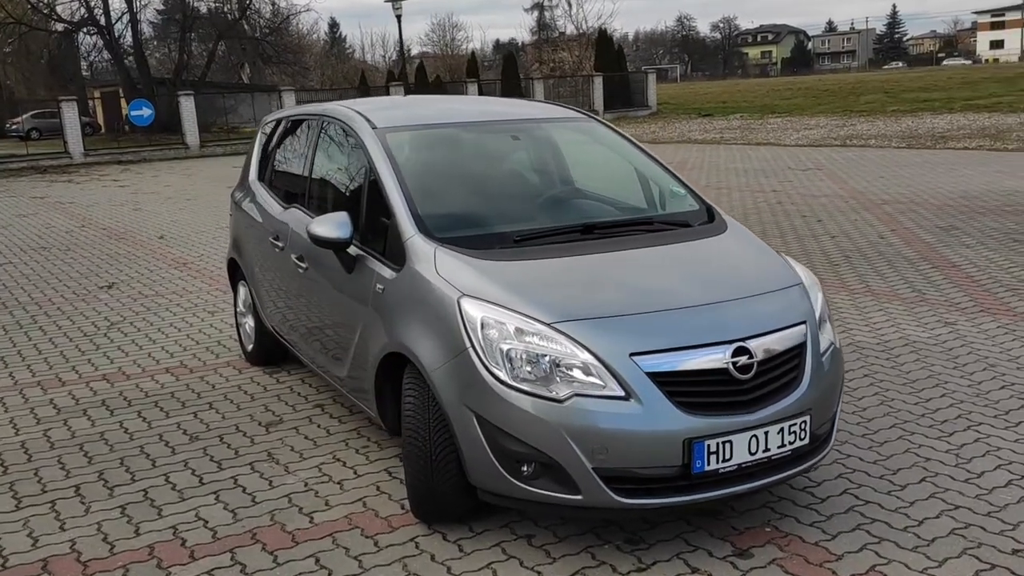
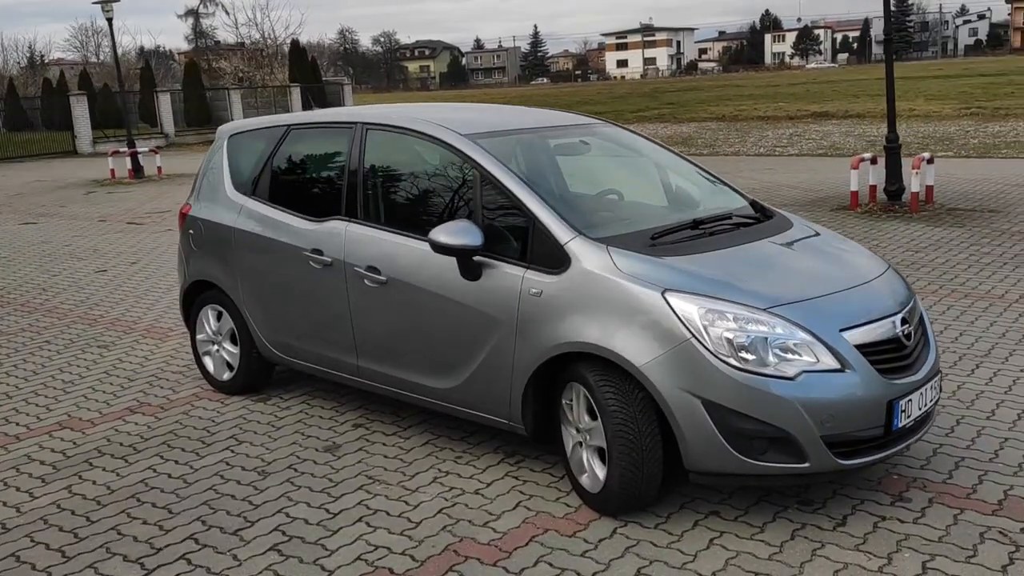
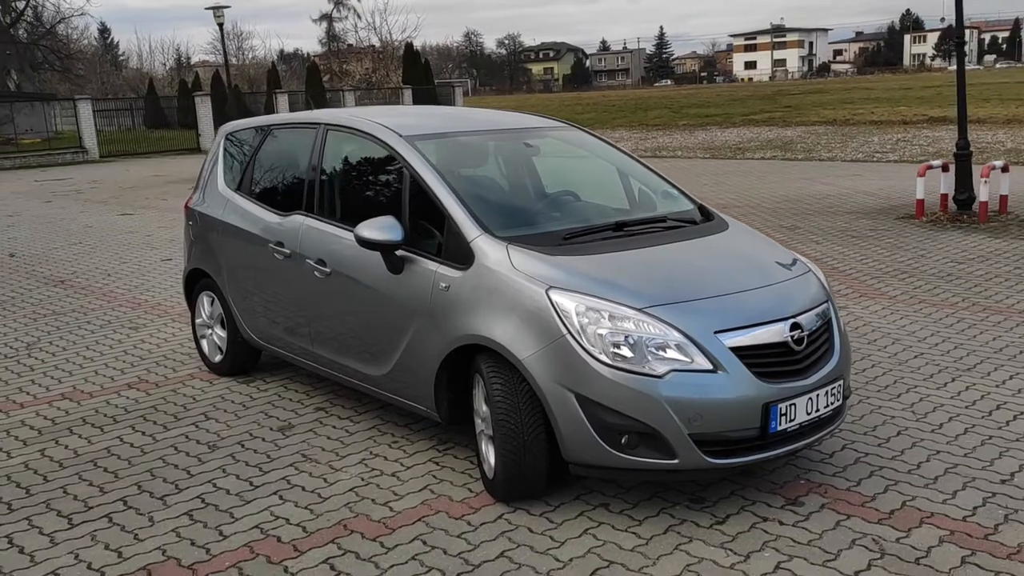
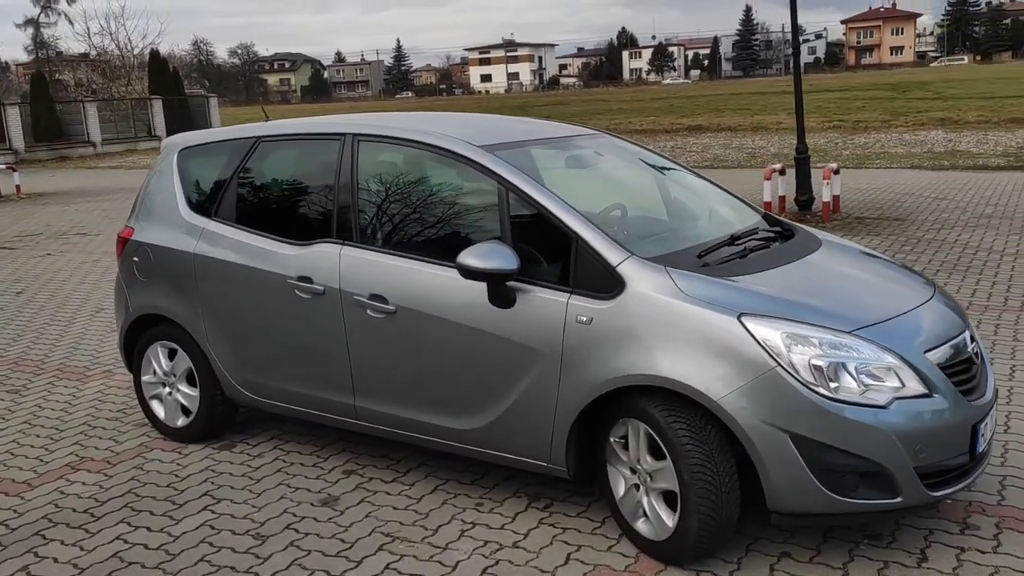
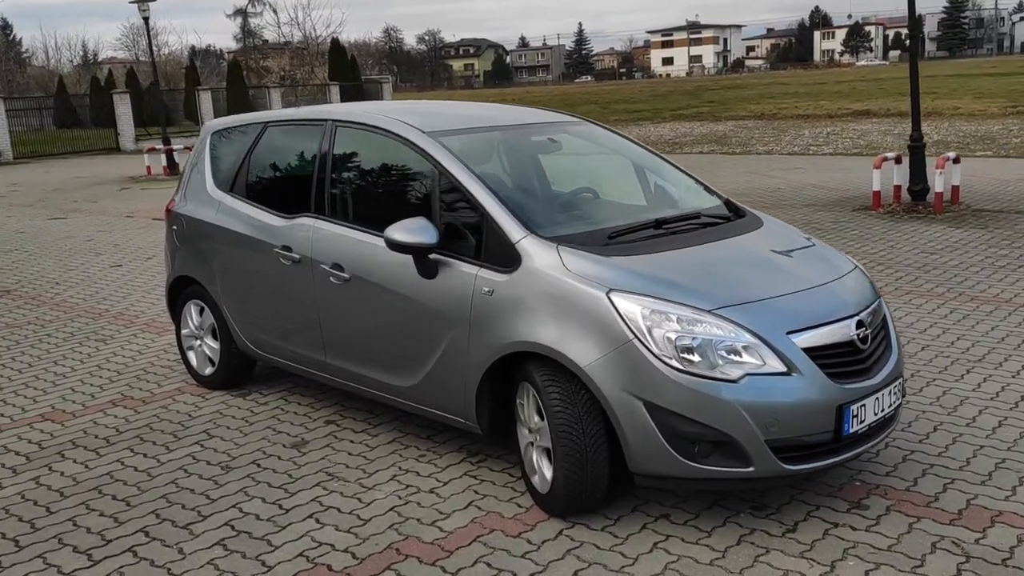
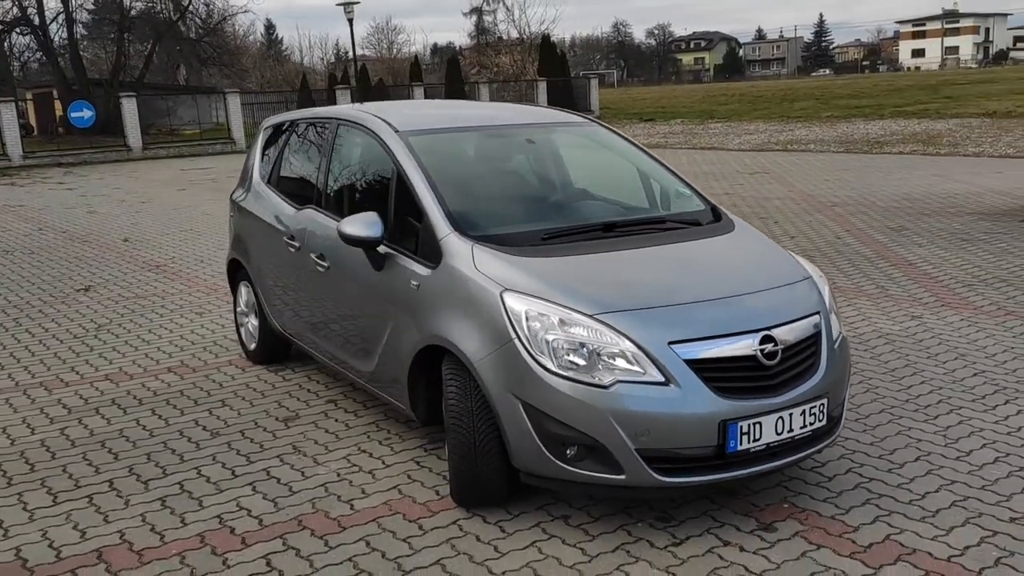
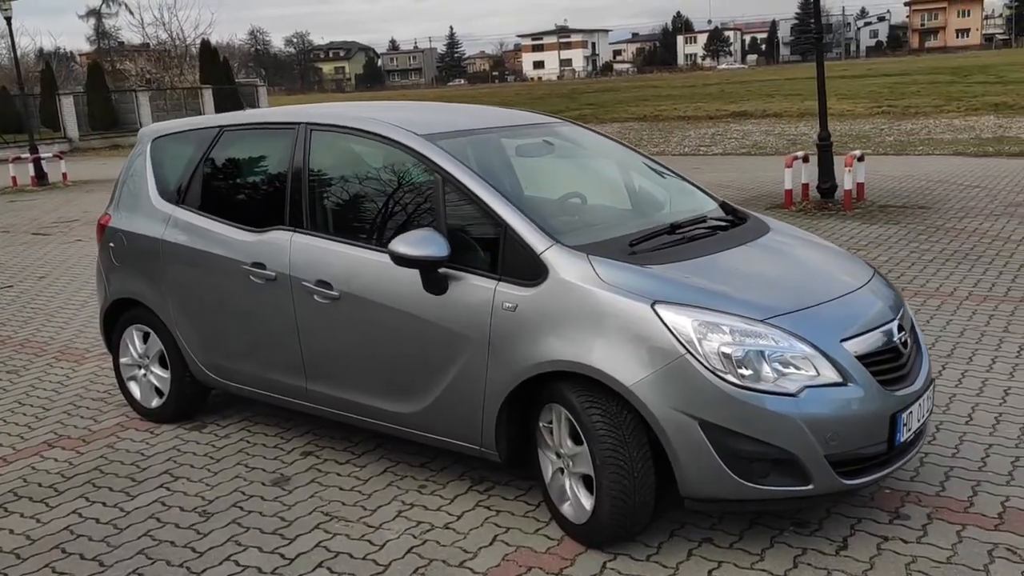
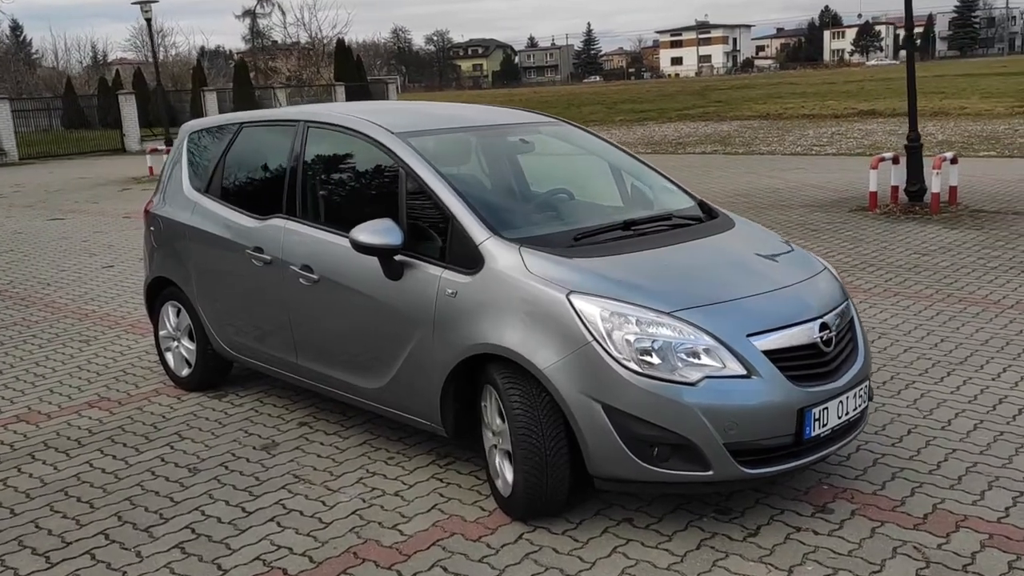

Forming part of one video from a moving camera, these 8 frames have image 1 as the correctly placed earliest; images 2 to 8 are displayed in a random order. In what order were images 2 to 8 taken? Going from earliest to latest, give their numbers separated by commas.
6, 3, 8, 5, 2, 7, 4
